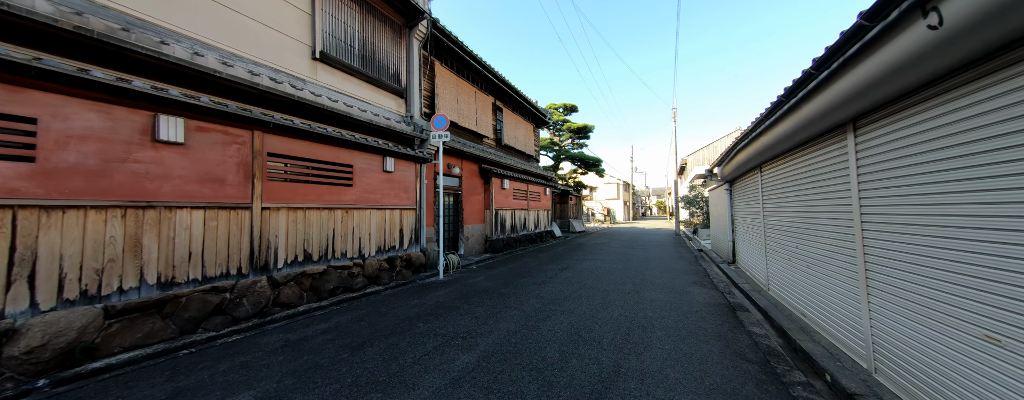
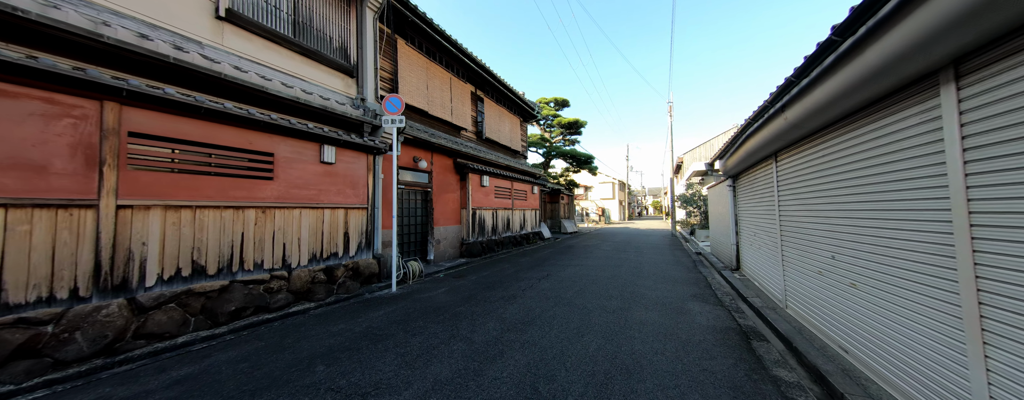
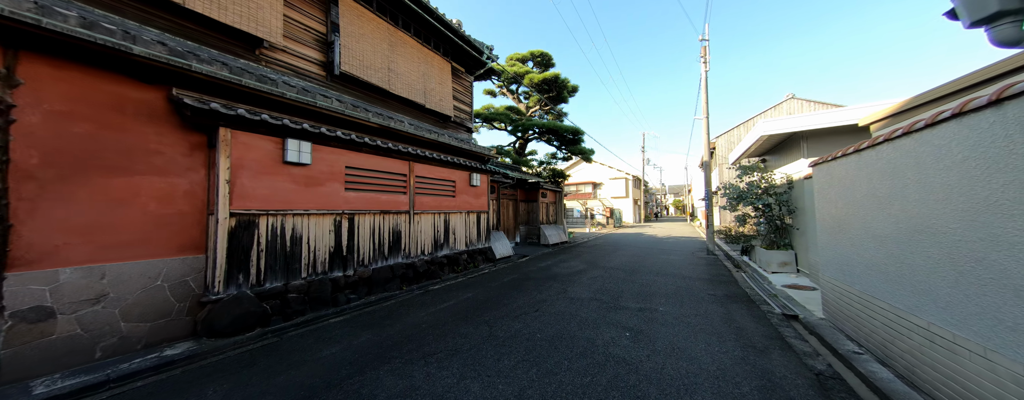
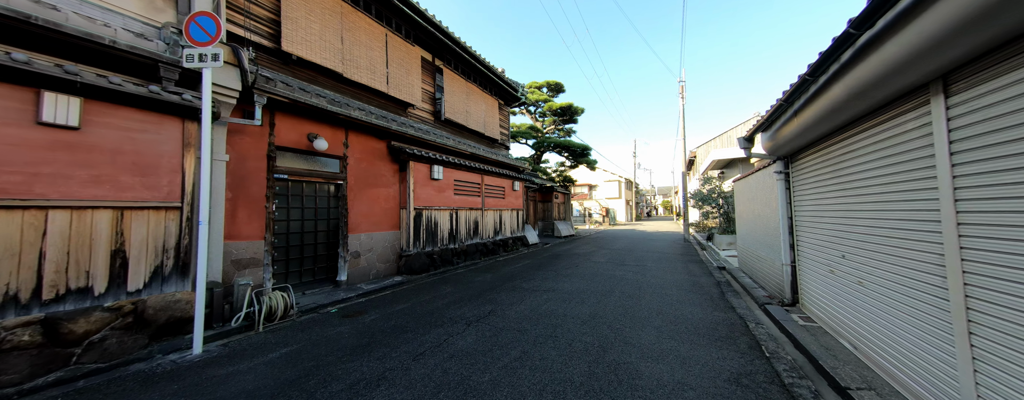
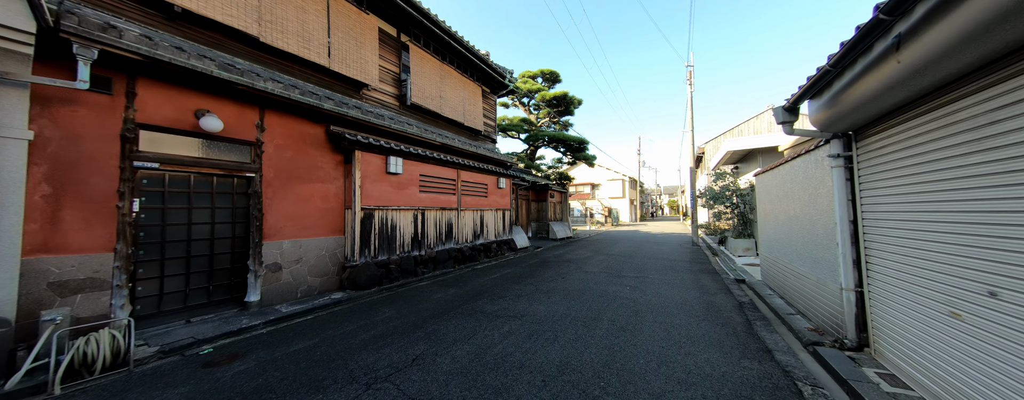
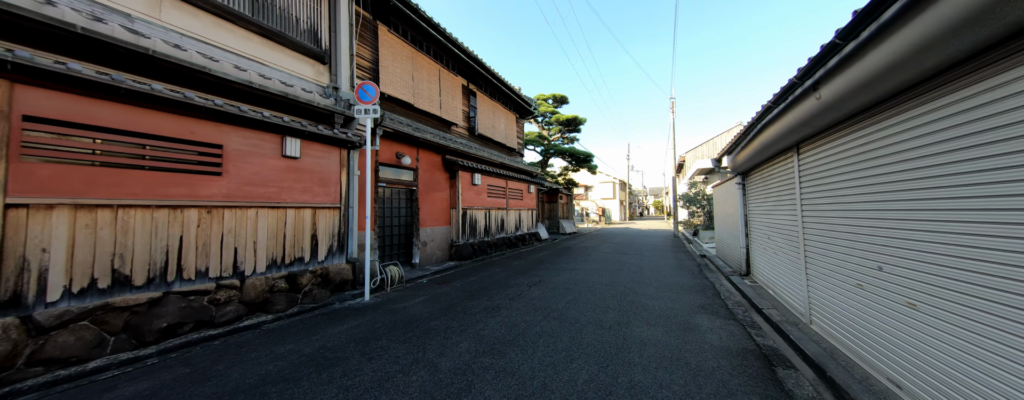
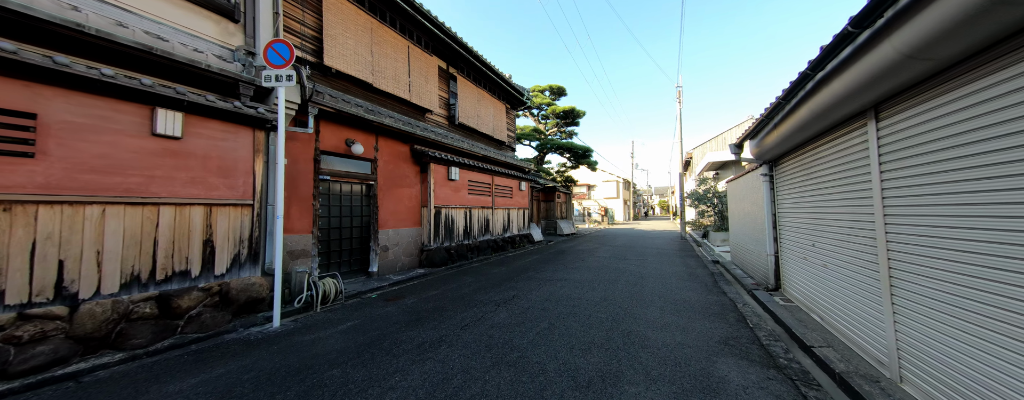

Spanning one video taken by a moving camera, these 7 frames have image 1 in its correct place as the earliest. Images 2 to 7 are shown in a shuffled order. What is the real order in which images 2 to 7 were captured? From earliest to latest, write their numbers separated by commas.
2, 6, 7, 4, 5, 3
